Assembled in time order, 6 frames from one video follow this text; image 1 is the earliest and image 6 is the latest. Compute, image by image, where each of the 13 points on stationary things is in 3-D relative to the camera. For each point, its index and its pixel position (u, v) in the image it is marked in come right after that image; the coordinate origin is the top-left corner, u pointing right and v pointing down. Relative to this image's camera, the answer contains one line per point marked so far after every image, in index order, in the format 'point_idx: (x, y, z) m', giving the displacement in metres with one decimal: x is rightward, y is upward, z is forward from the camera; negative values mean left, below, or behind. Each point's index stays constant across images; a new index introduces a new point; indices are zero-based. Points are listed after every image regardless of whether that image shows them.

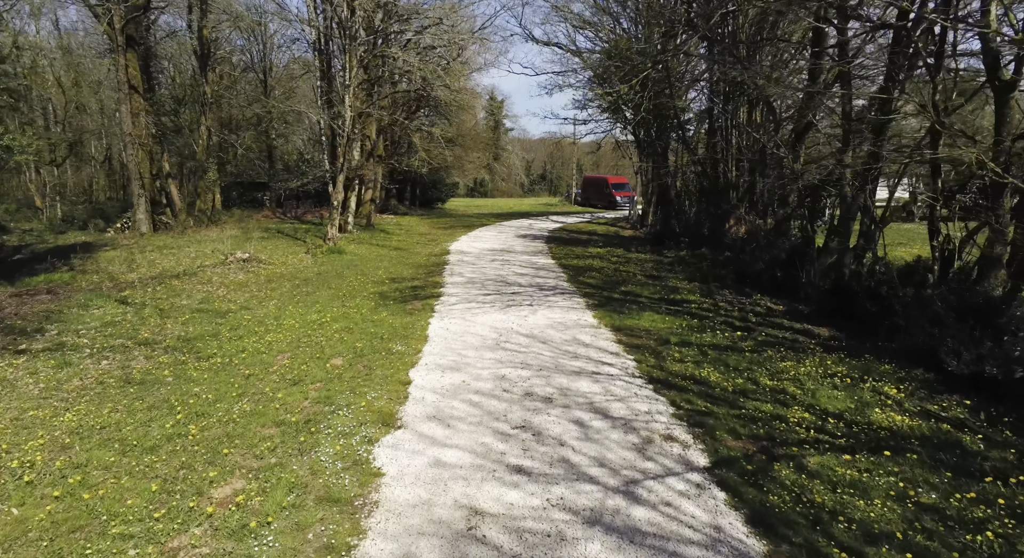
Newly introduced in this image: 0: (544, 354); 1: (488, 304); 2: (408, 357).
0: (+0.4, -1.0, +8.1) m
1: (-0.4, -0.5, +11.4) m
2: (-1.4, -1.0, +8.1) m
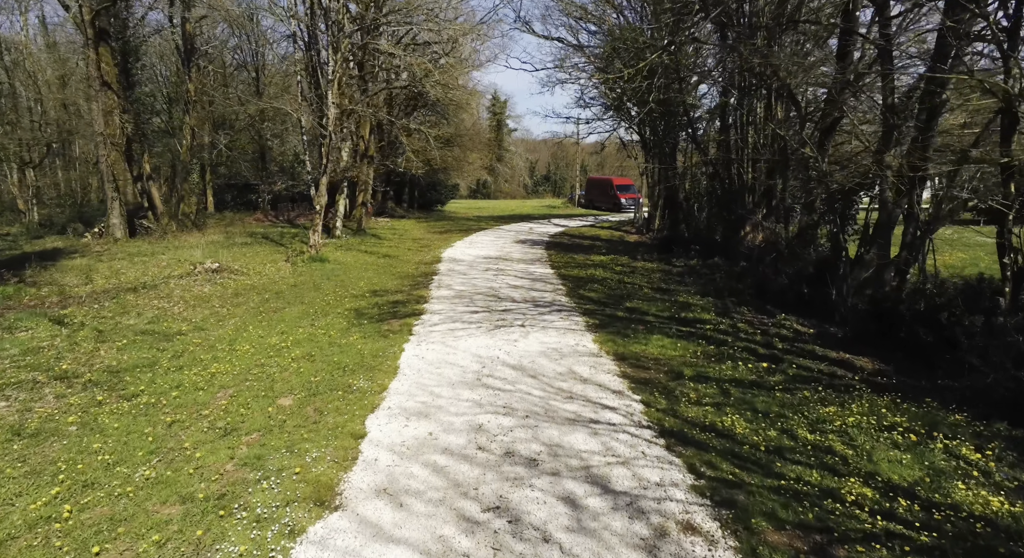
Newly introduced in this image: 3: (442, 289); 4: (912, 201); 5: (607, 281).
0: (+0.2, -1.2, +6.8) m
1: (-0.6, -0.7, +10.0) m
2: (-1.6, -1.3, +6.8) m
3: (-1.5, -0.2, +13.4) m
4: (+5.7, +1.1, +8.9) m
5: (+2.1, 0.0, +14.0) m
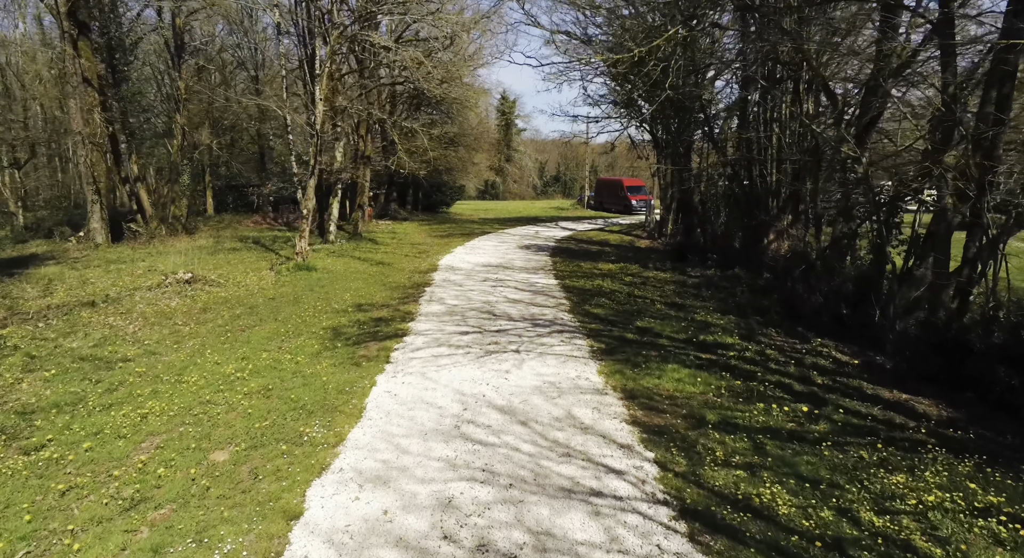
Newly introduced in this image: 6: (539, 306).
0: (+0.1, -1.5, +5.5) m
1: (-0.7, -1.0, +8.7) m
2: (-1.7, -1.5, +5.5) m
3: (-1.6, -0.5, +12.2) m
4: (+5.6, +0.8, +7.5) m
5: (+2.1, -0.3, +12.7) m
6: (+0.5, -0.5, +11.7) m
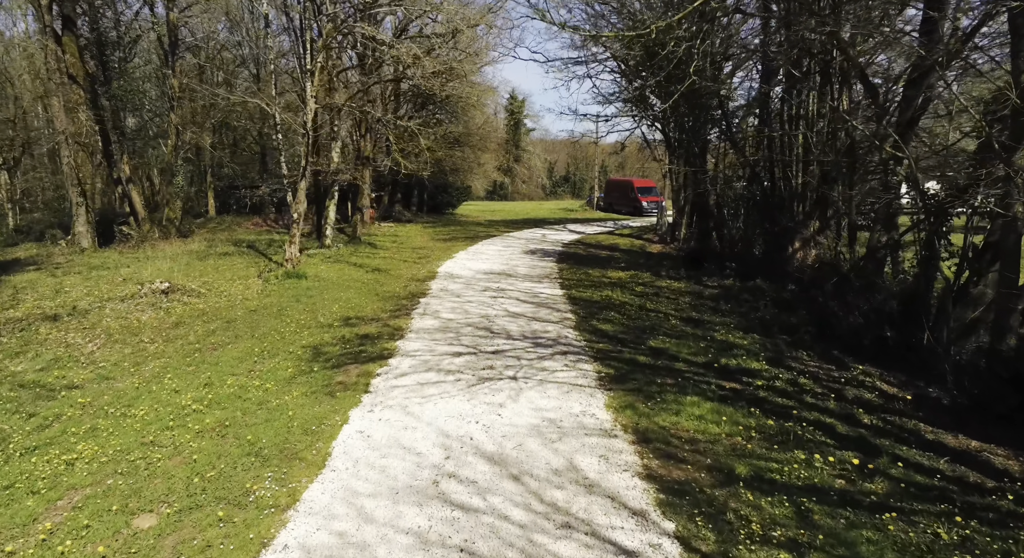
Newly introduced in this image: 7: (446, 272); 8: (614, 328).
0: (0.0, -1.7, +4.5) m
1: (-0.7, -1.2, +7.7) m
2: (-1.8, -1.7, +4.5) m
3: (-1.5, -0.7, +11.2) m
4: (+5.5, +0.6, +6.4) m
5: (+2.1, -0.5, +11.6) m
6: (+0.5, -0.7, +10.7) m
7: (-1.7, +0.2, +16.4) m
8: (+1.7, -0.8, +10.2) m
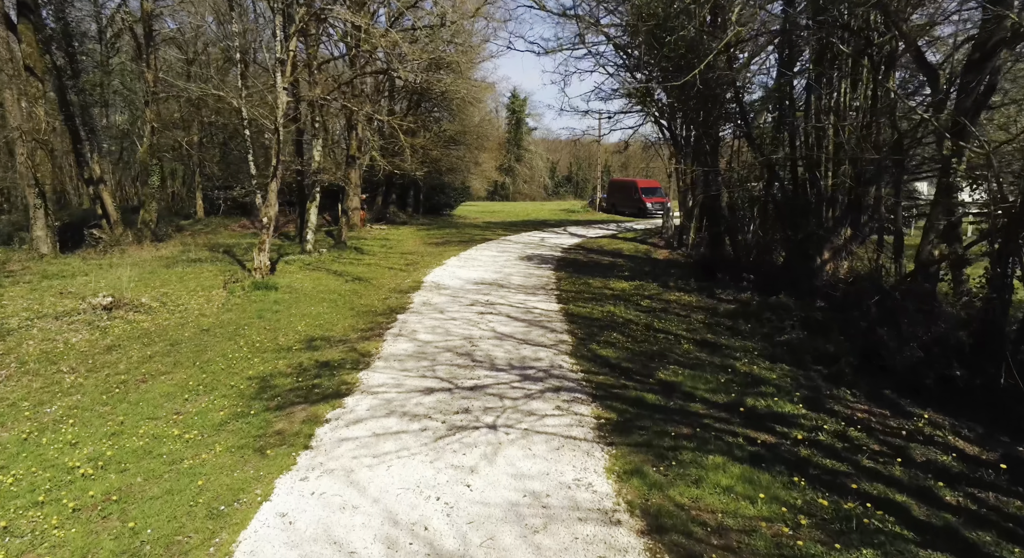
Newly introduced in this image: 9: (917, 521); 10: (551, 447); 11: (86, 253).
0: (-0.2, -1.9, +3.0) m
1: (-1.0, -1.5, +6.3) m
2: (-2.0, -2.0, +3.1) m
3: (-1.7, -0.9, +9.7) m
4: (+5.3, +0.4, +4.9) m
5: (+1.9, -0.8, +10.1) m
6: (+0.3, -1.0, +9.2) m
7: (-1.9, -0.1, +14.9) m
8: (+1.5, -1.1, +8.7) m
9: (+2.9, -1.7, +4.4) m
10: (+0.4, -1.5, +5.8) m
11: (-12.9, +0.8, +19.0) m
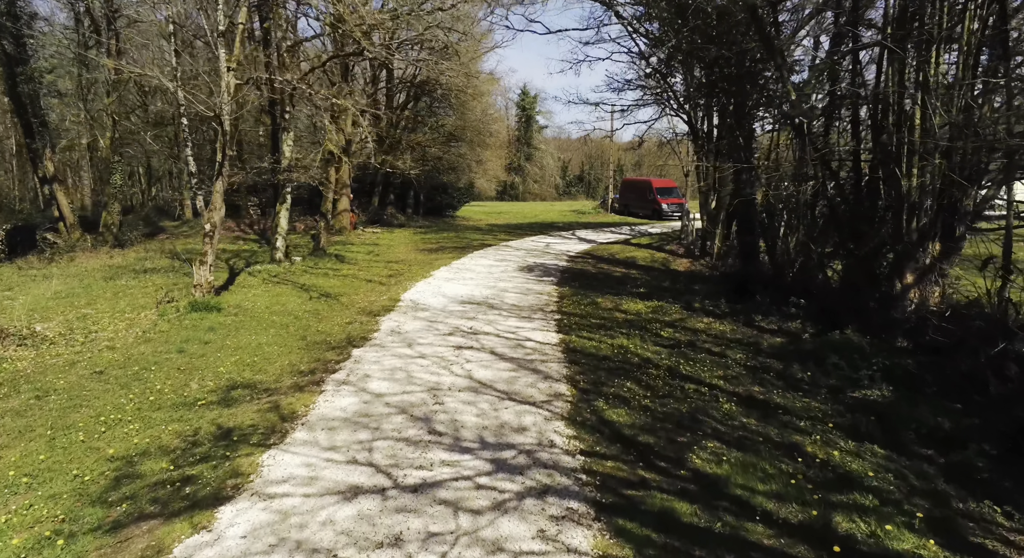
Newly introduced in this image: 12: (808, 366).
0: (-0.6, -2.3, +0.5) m
1: (-1.3, -1.8, +3.8) m
2: (-2.4, -2.3, +0.7) m
3: (-2.0, -1.3, +7.3) m
4: (+4.9, 0.0, +2.3) m
5: (+1.7, -1.1, +7.7) m
6: (+0.1, -1.3, +6.8) m
7: (-2.0, -0.4, +12.5) m
8: (+1.2, -1.4, +6.2) m
9: (+2.5, -2.1, +1.9) m
10: (0.0, -1.9, +3.3) m
11: (-13.0, +0.5, +16.9) m
12: (+3.5, -1.1, +7.5) m
